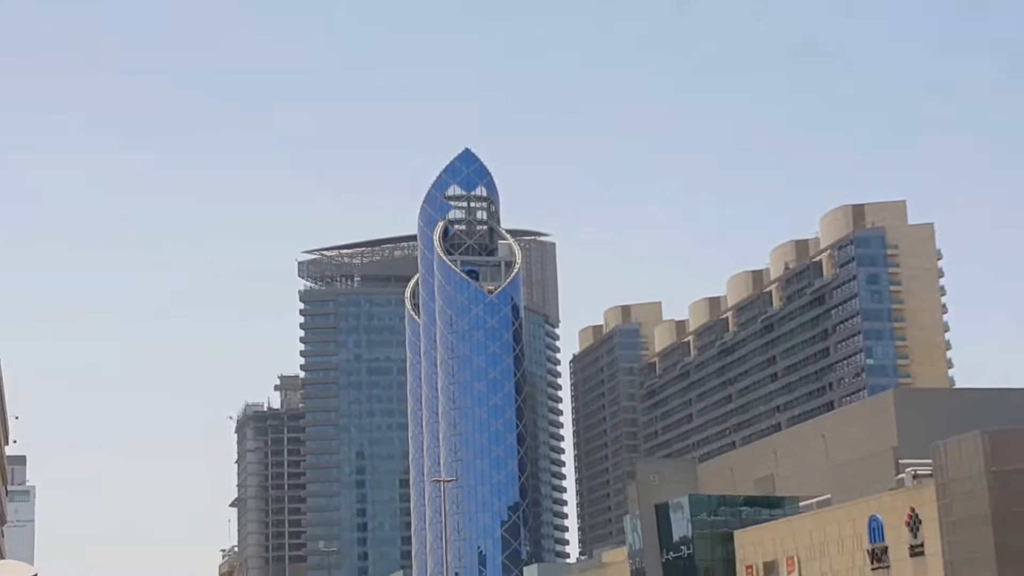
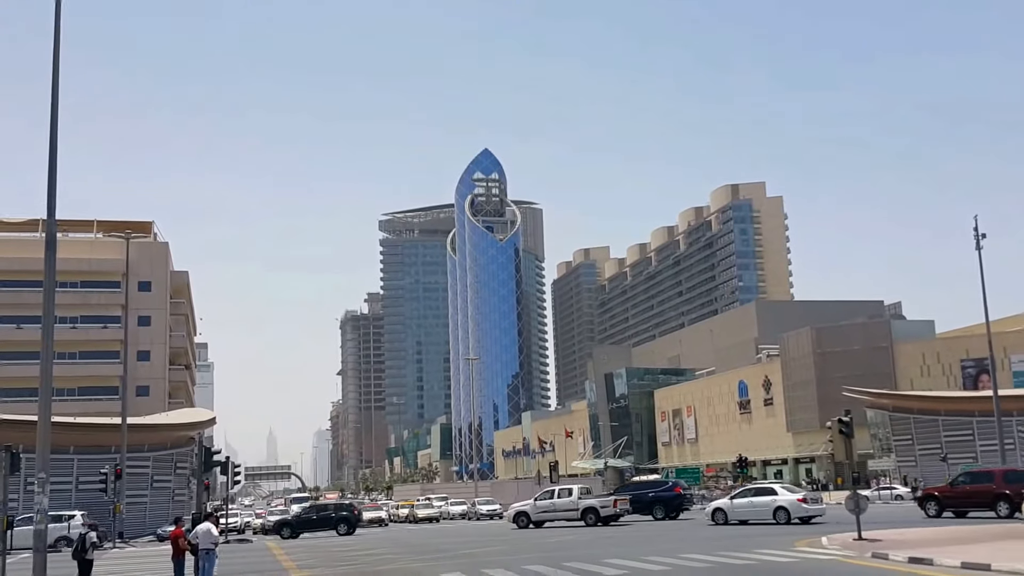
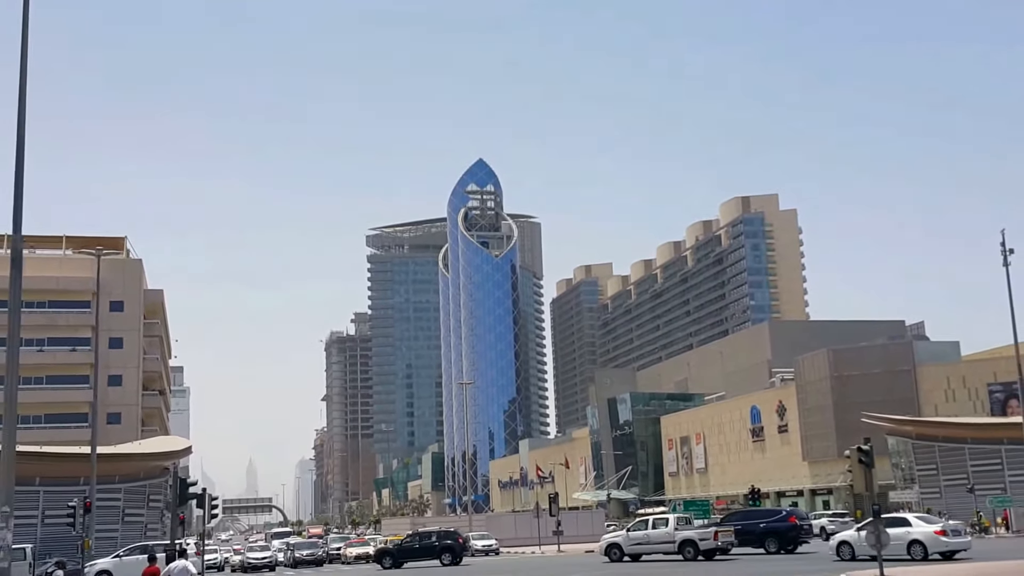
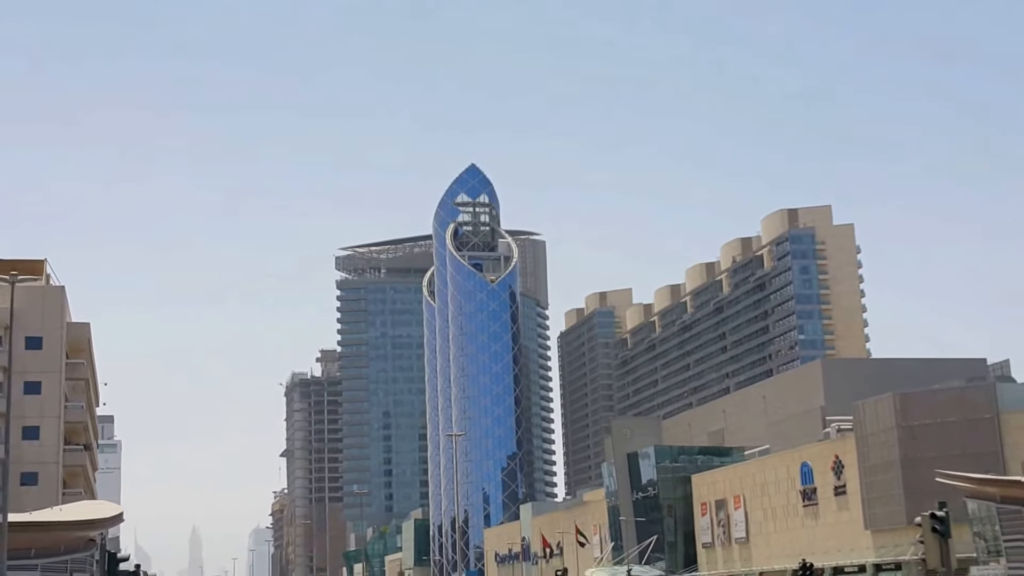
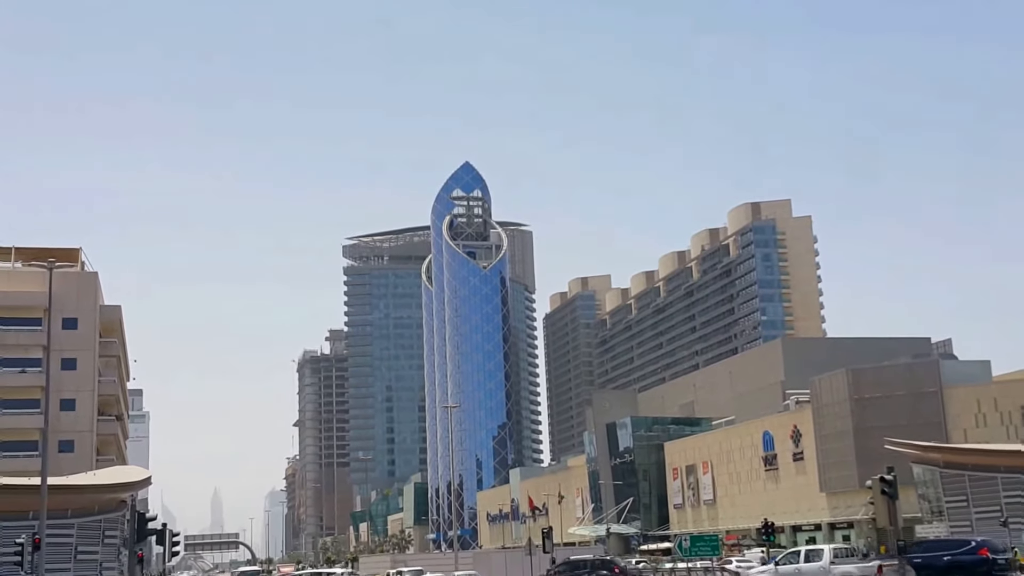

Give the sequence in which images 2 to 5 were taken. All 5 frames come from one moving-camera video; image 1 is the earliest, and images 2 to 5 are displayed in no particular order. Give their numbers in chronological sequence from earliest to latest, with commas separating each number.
4, 5, 3, 2
